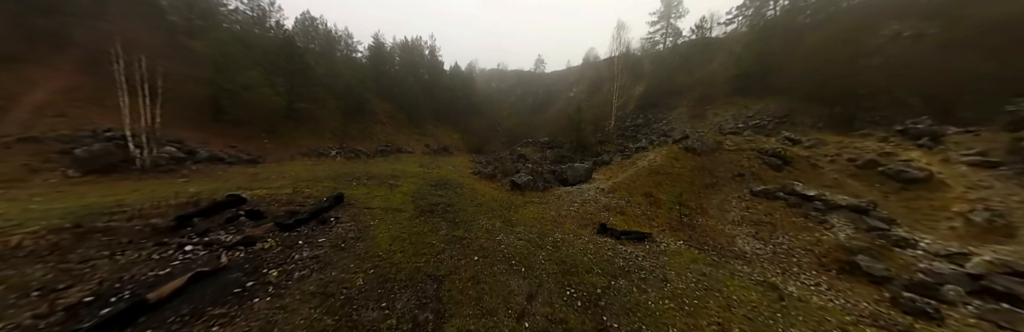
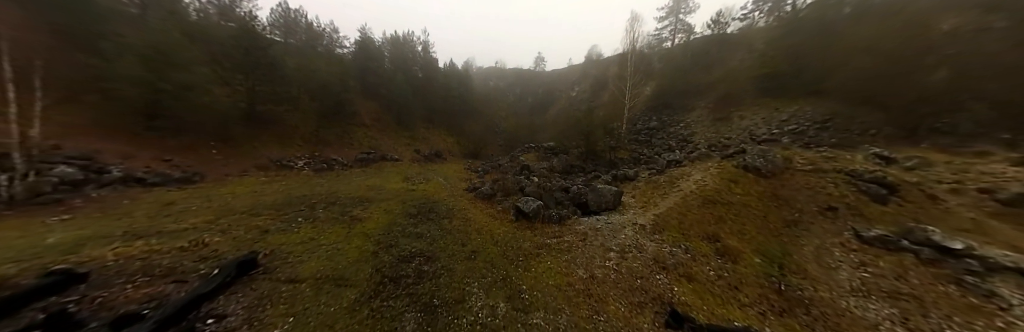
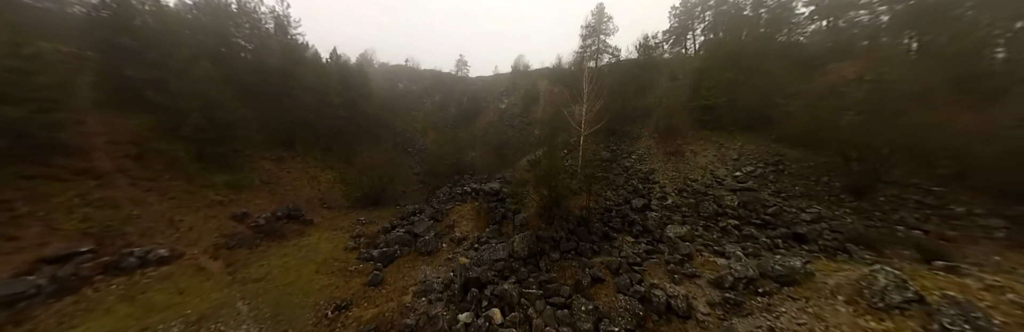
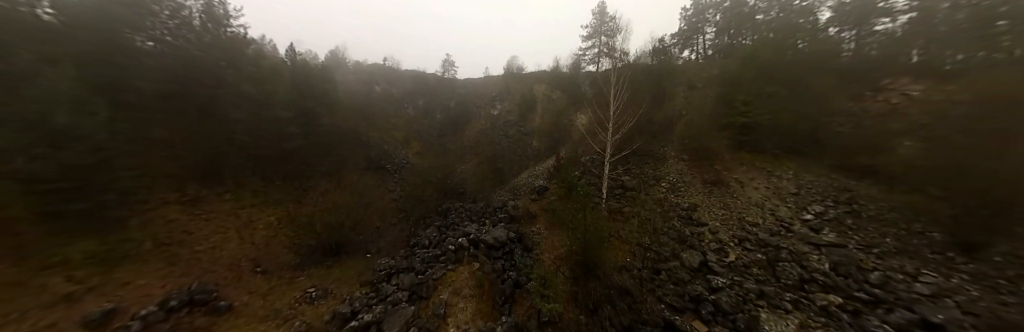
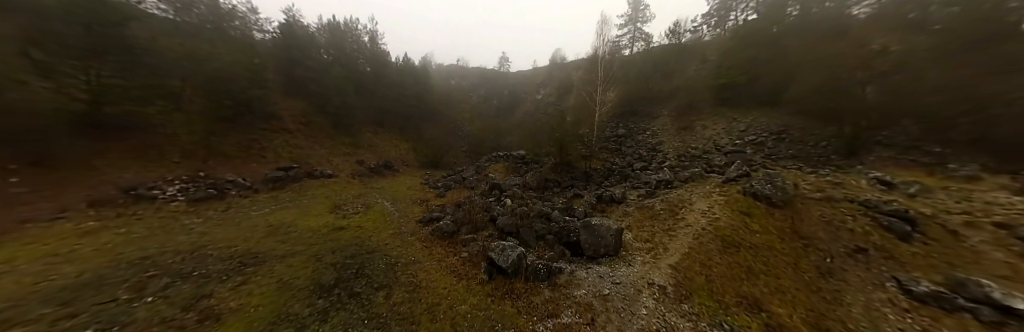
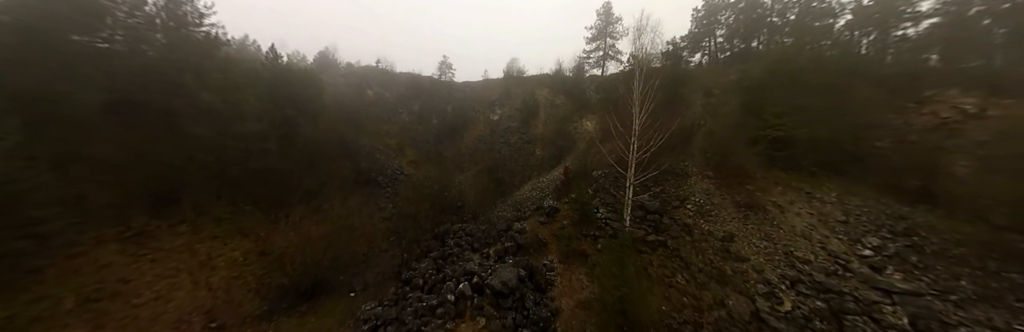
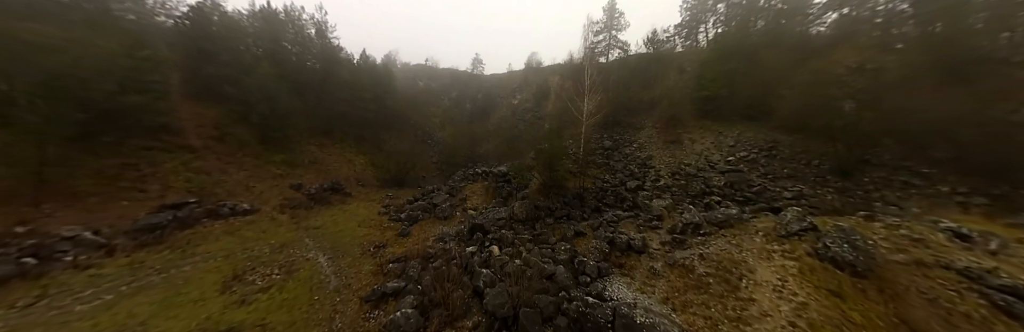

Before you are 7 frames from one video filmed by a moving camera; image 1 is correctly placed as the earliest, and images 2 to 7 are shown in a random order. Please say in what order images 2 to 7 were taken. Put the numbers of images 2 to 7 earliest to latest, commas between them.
2, 5, 7, 3, 4, 6
